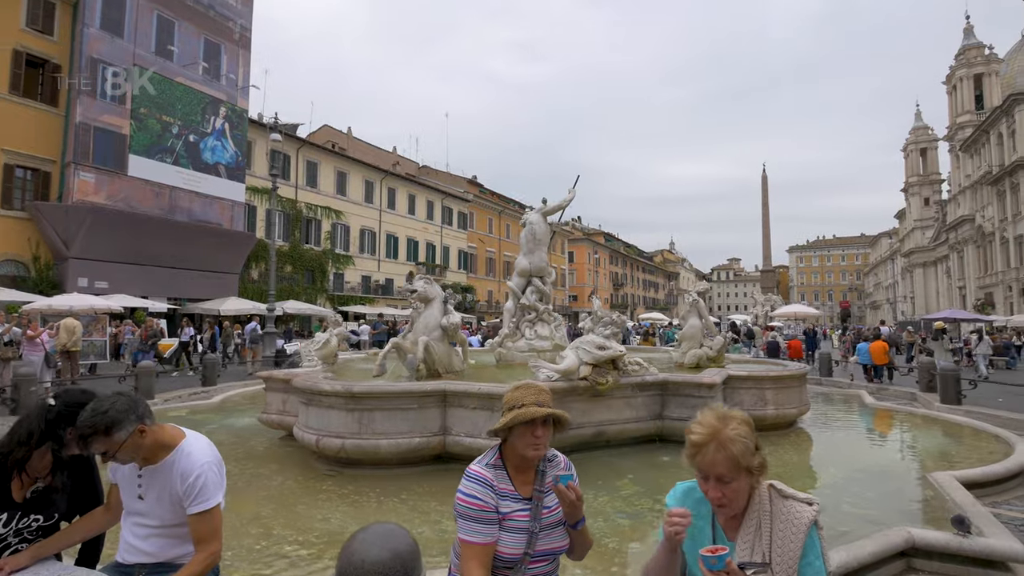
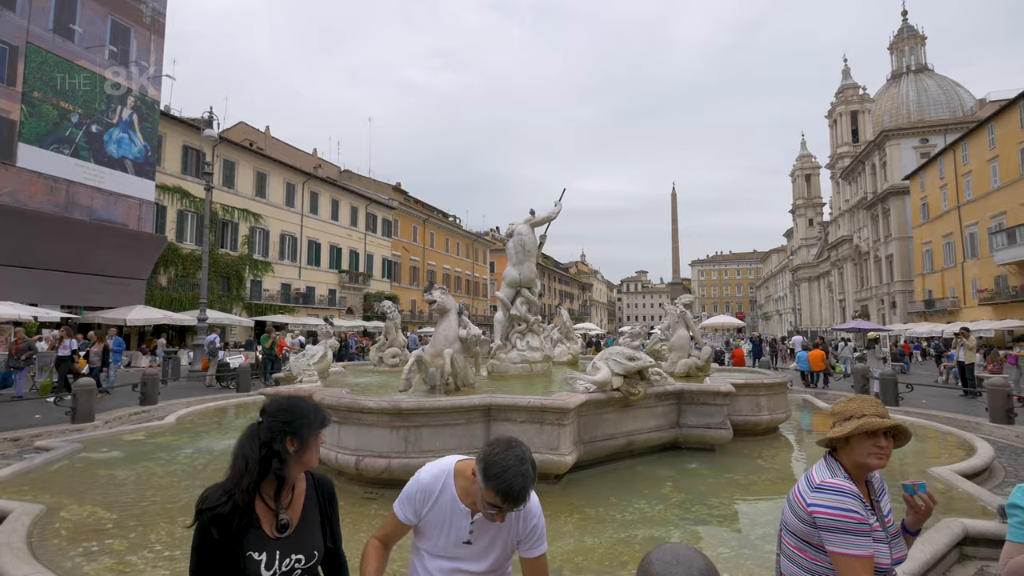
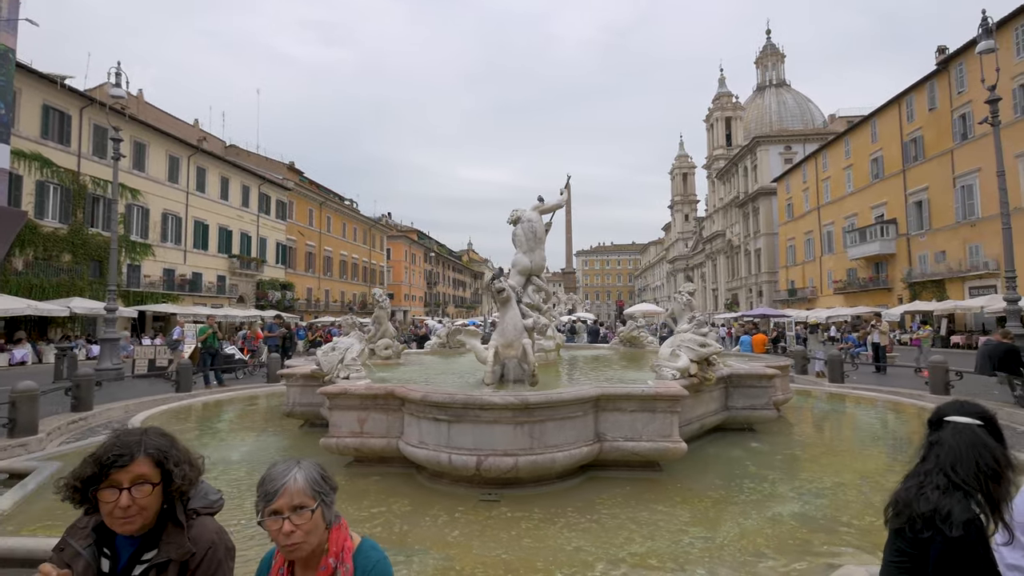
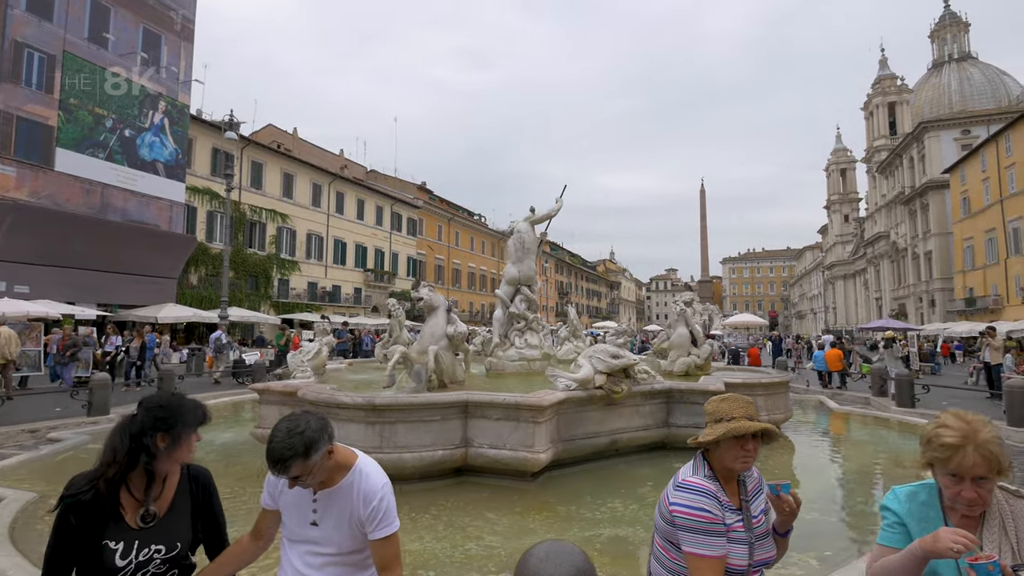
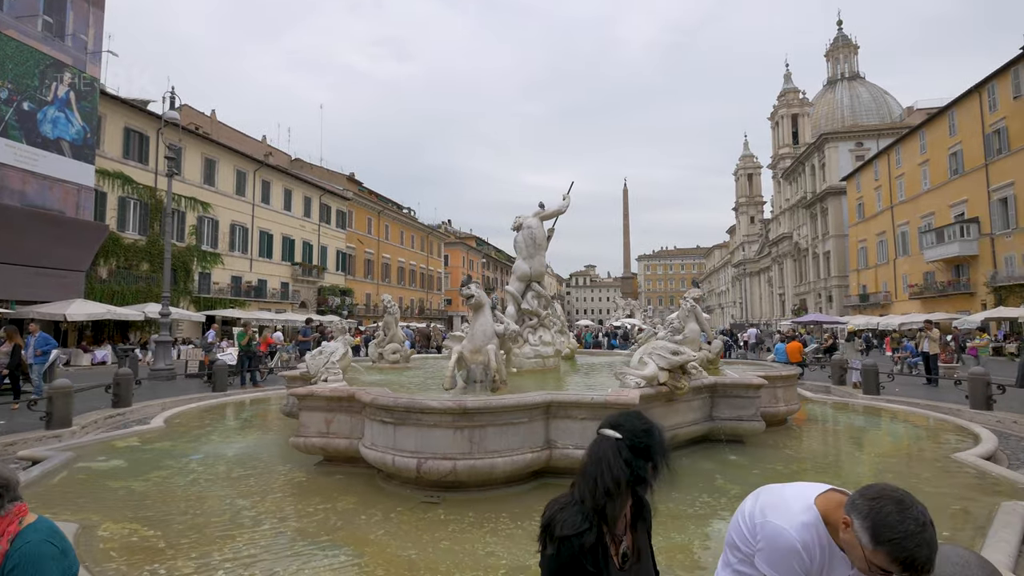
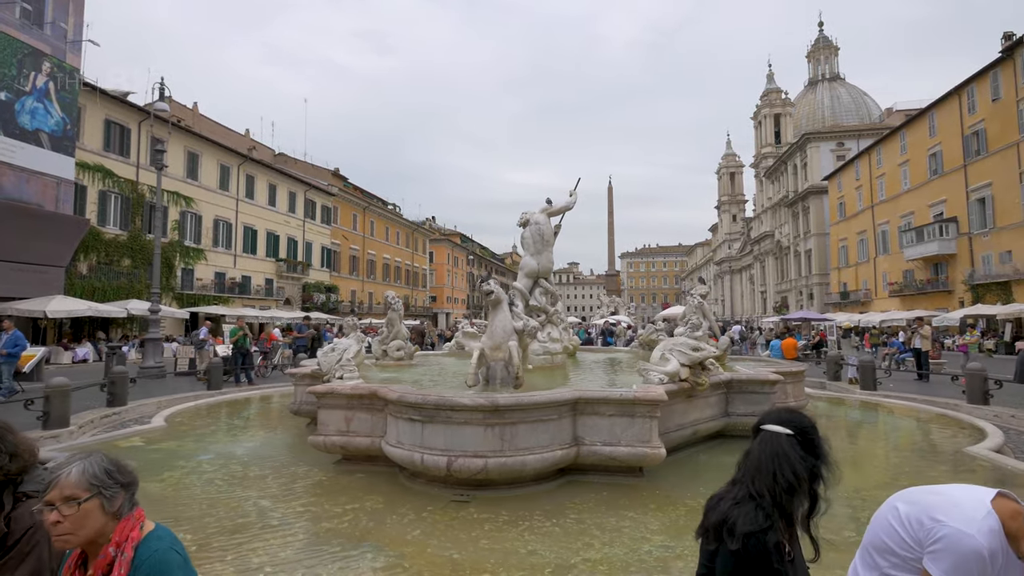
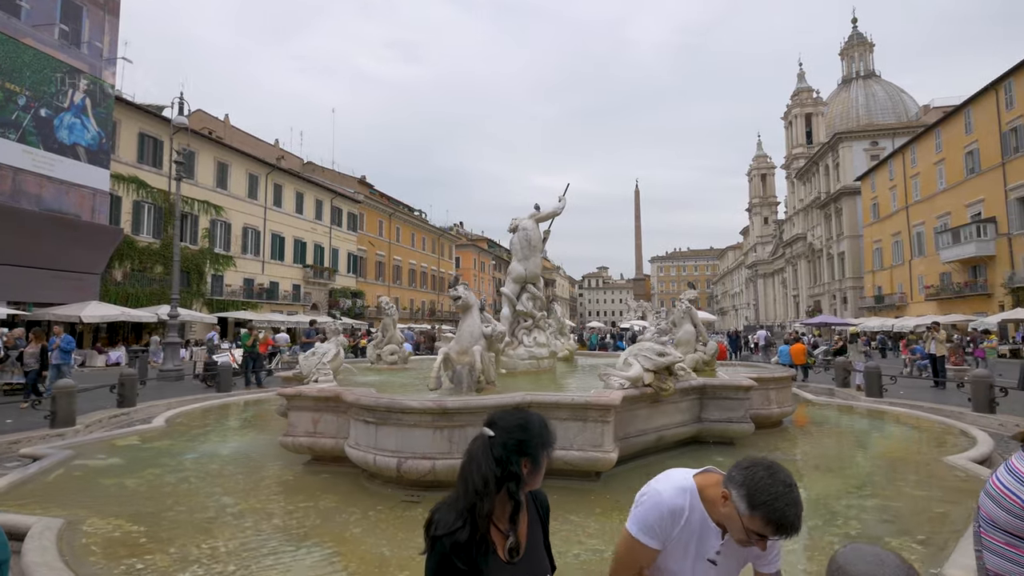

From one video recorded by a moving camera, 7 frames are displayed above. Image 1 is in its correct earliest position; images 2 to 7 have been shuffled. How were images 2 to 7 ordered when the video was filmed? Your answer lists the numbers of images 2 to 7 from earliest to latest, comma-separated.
4, 2, 7, 5, 6, 3
